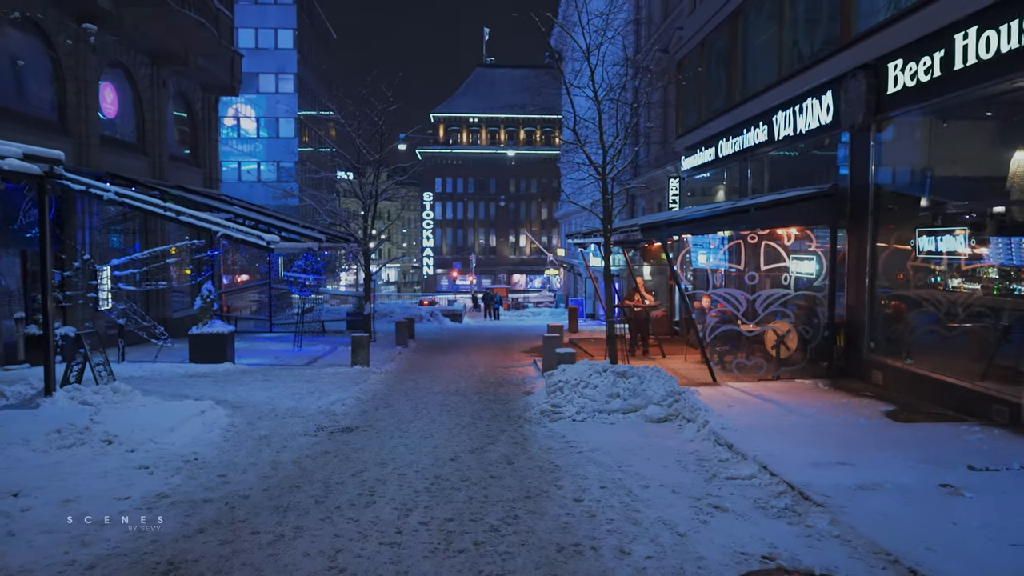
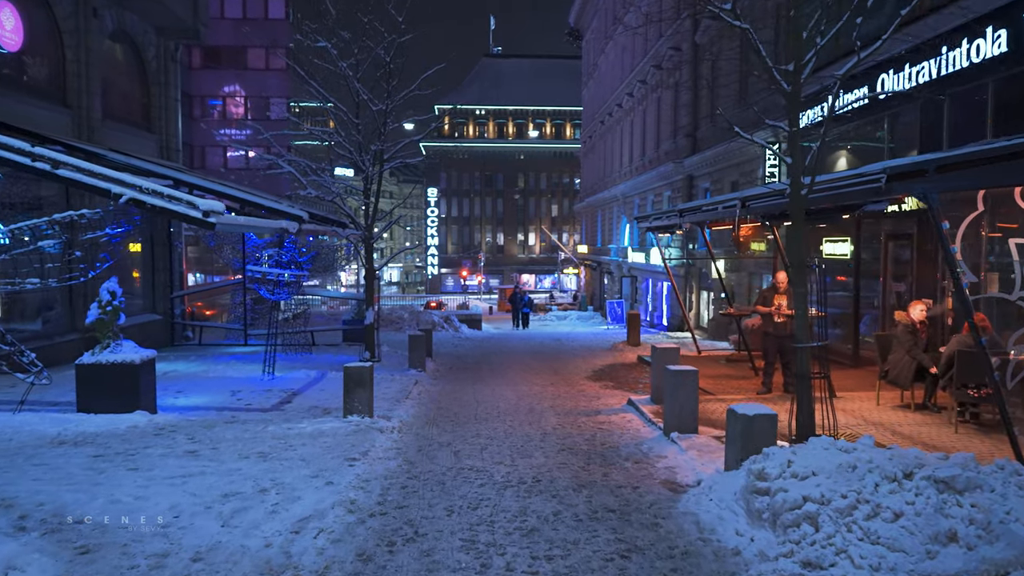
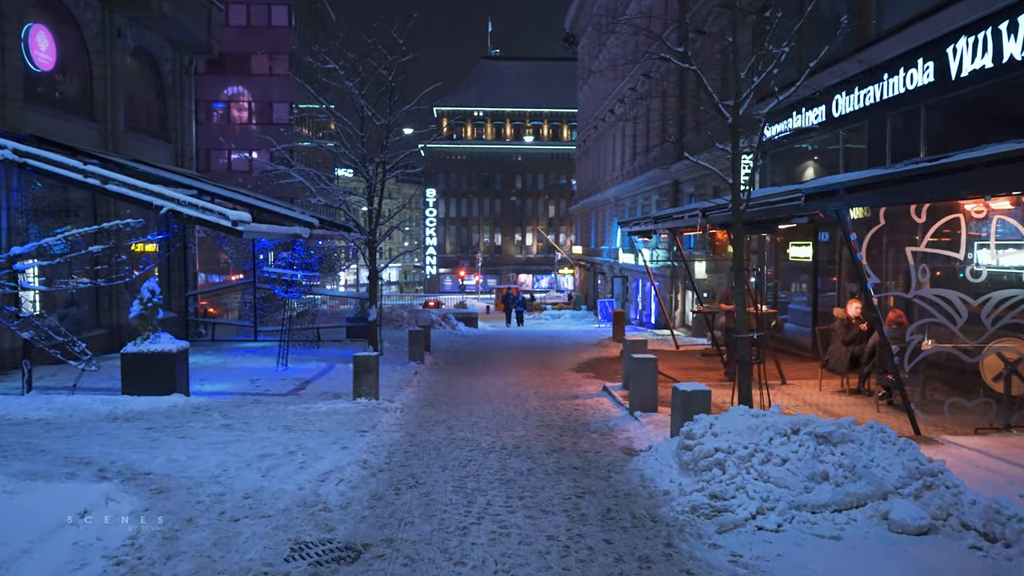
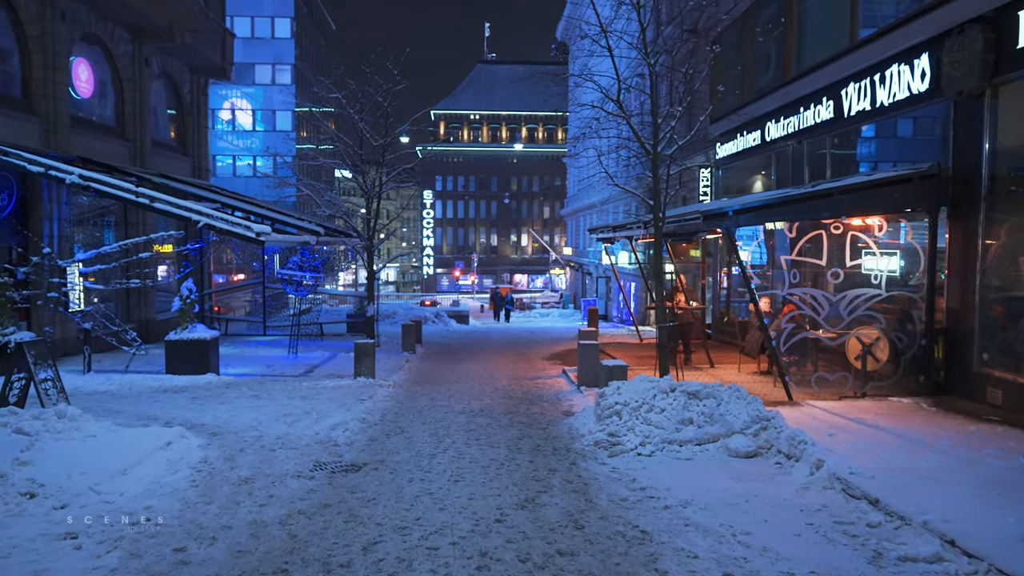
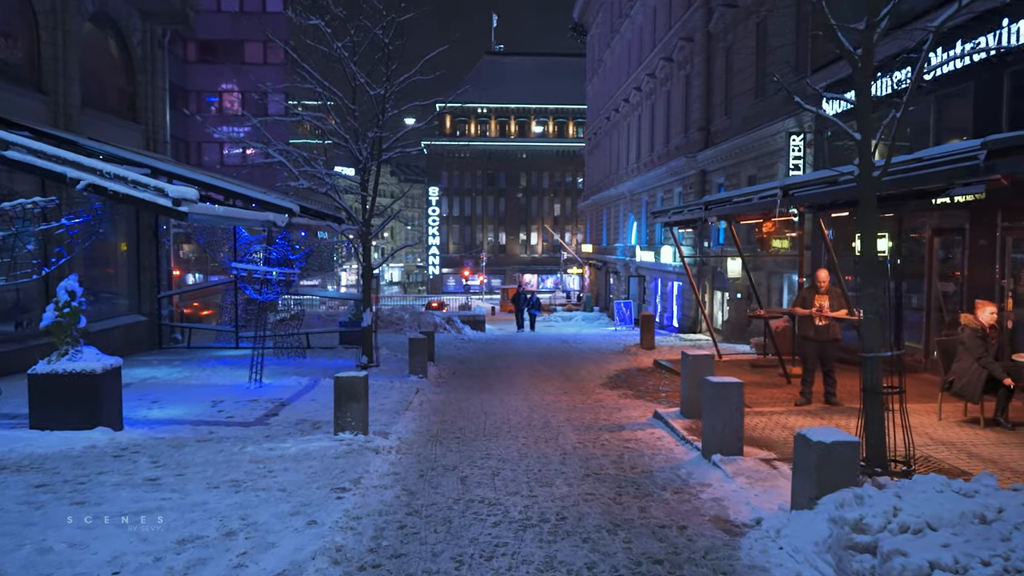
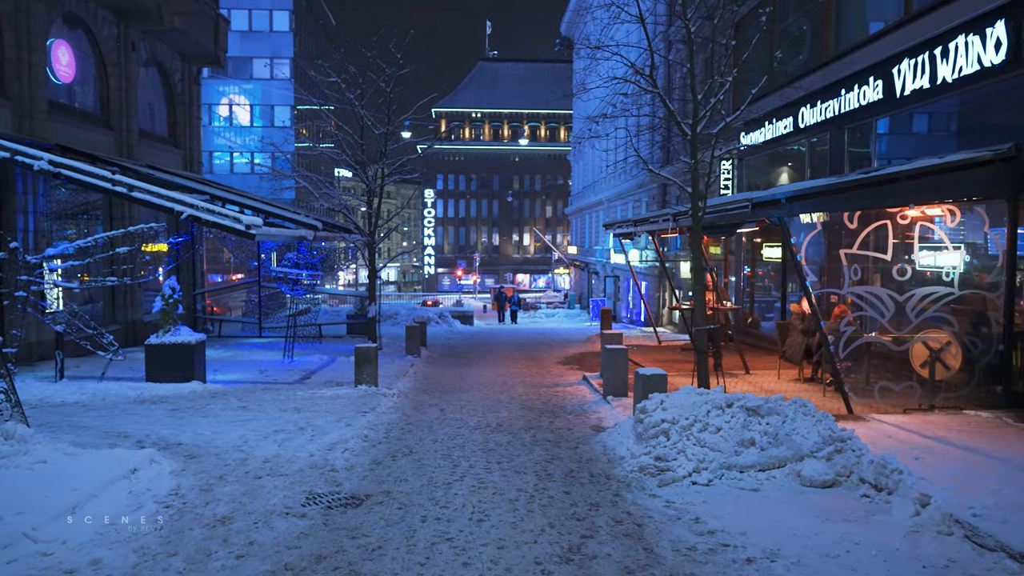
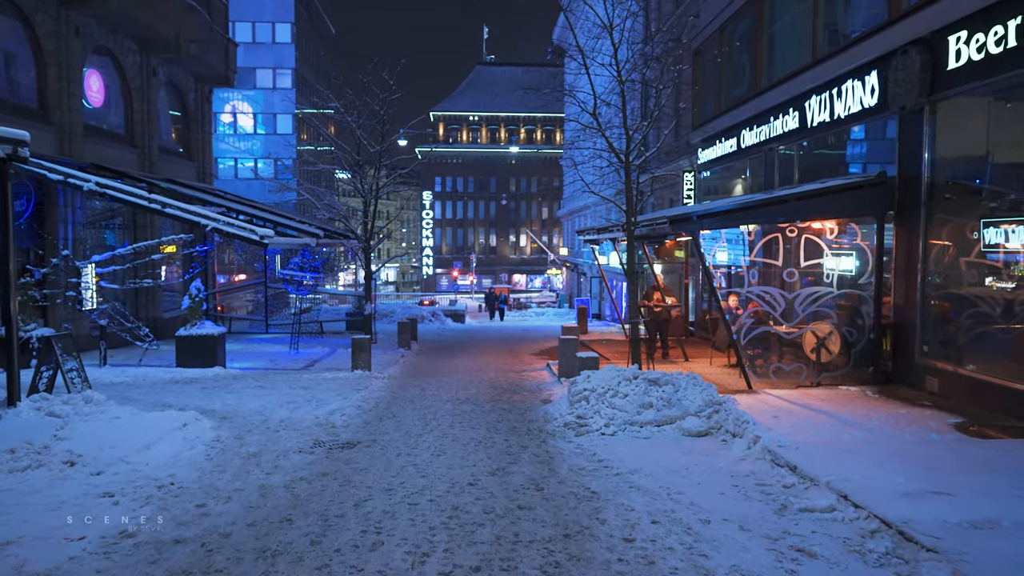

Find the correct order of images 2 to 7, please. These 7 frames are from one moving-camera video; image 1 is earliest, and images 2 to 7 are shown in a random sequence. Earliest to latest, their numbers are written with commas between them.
7, 4, 6, 3, 2, 5
